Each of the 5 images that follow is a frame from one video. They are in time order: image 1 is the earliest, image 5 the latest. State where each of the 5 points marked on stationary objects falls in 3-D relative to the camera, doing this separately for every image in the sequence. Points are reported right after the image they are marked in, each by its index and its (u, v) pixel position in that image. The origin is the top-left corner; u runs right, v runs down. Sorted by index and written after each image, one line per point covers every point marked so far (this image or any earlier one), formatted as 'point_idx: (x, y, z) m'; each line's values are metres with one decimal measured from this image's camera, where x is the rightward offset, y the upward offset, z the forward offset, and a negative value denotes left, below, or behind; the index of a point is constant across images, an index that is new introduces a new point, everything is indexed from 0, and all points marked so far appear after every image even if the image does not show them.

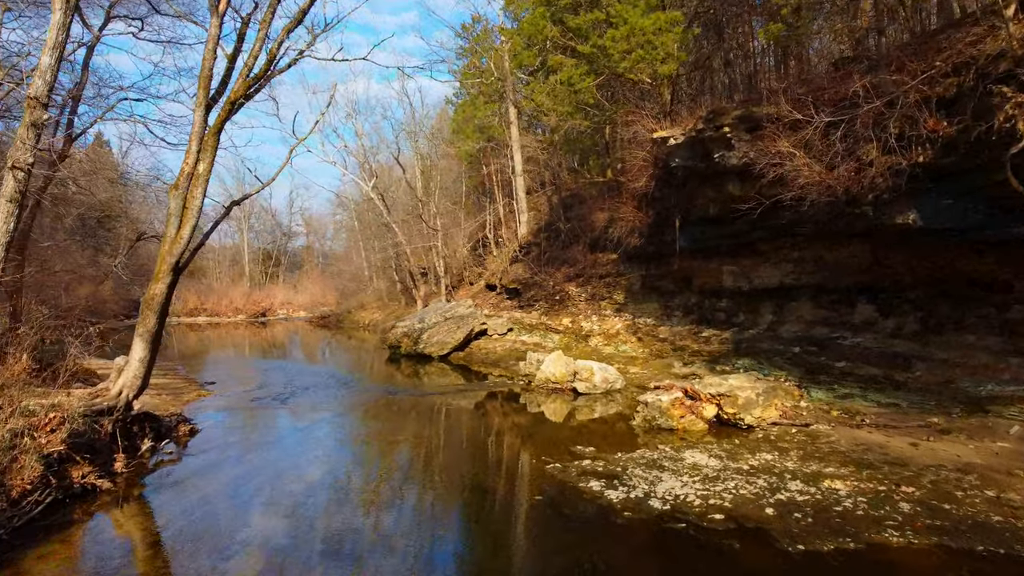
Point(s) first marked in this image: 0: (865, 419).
0: (+5.7, -2.1, +8.9) m
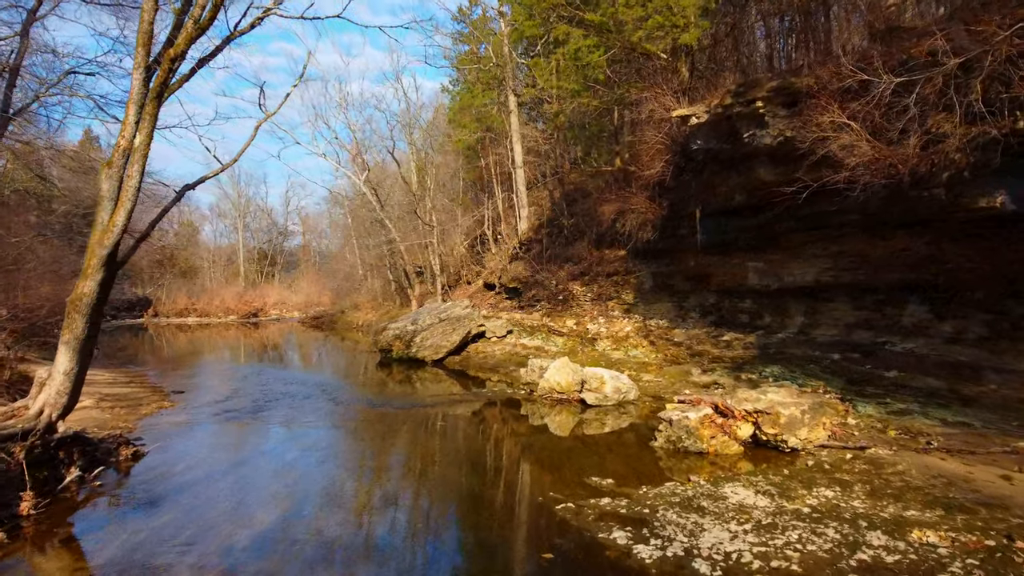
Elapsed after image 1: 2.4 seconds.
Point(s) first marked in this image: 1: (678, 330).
0: (+5.7, -2.1, +7.5) m
1: (+4.3, -1.1, +14.1) m
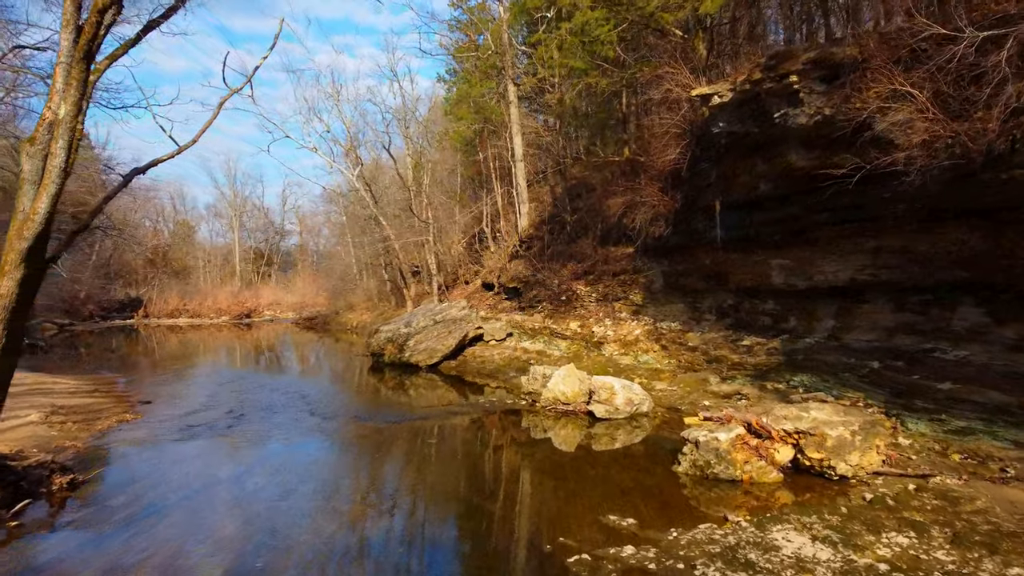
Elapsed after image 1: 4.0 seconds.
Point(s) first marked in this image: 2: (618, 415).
0: (+5.7, -2.1, +6.3) m
1: (+4.3, -1.1, +12.9) m
2: (+2.0, -2.4, +10.4) m
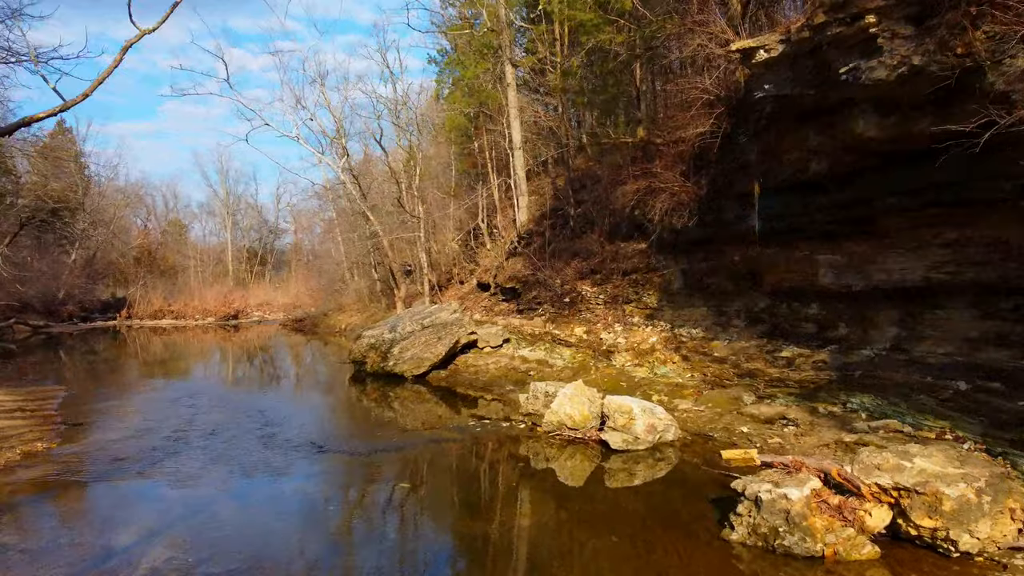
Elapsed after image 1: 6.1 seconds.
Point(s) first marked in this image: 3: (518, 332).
0: (+5.7, -2.1, +4.4) m
1: (+4.2, -1.1, +11.1) m
2: (+1.9, -2.4, +8.5) m
3: (+0.2, -1.2, +14.8) m
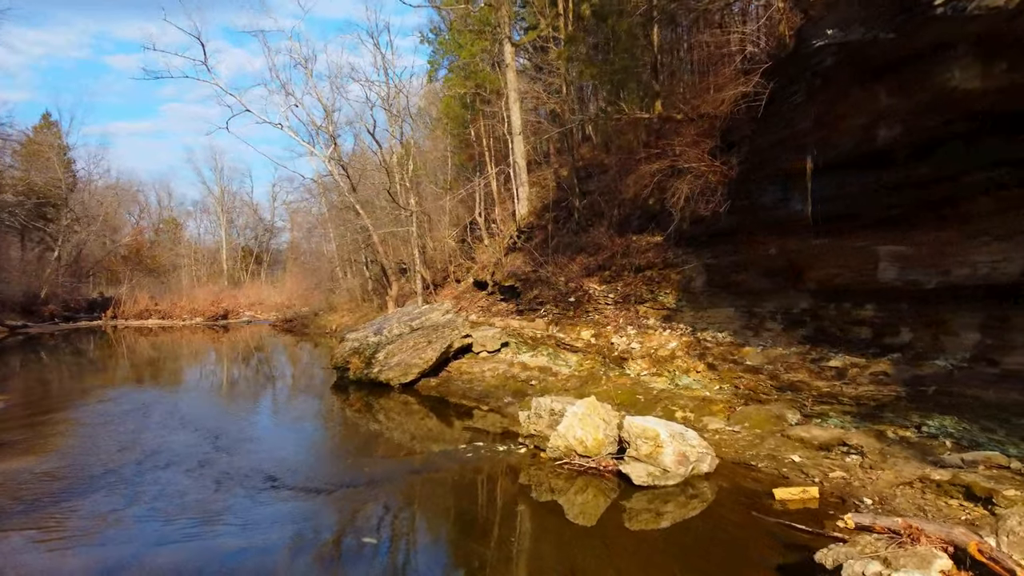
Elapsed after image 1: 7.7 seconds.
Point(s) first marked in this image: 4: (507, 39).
0: (+5.7, -2.1, +2.8) m
1: (+4.2, -1.1, +9.4) m
2: (+1.9, -2.4, +6.8) m
3: (+0.1, -1.1, +13.2) m
4: (-0.2, +7.5, +16.7) m
